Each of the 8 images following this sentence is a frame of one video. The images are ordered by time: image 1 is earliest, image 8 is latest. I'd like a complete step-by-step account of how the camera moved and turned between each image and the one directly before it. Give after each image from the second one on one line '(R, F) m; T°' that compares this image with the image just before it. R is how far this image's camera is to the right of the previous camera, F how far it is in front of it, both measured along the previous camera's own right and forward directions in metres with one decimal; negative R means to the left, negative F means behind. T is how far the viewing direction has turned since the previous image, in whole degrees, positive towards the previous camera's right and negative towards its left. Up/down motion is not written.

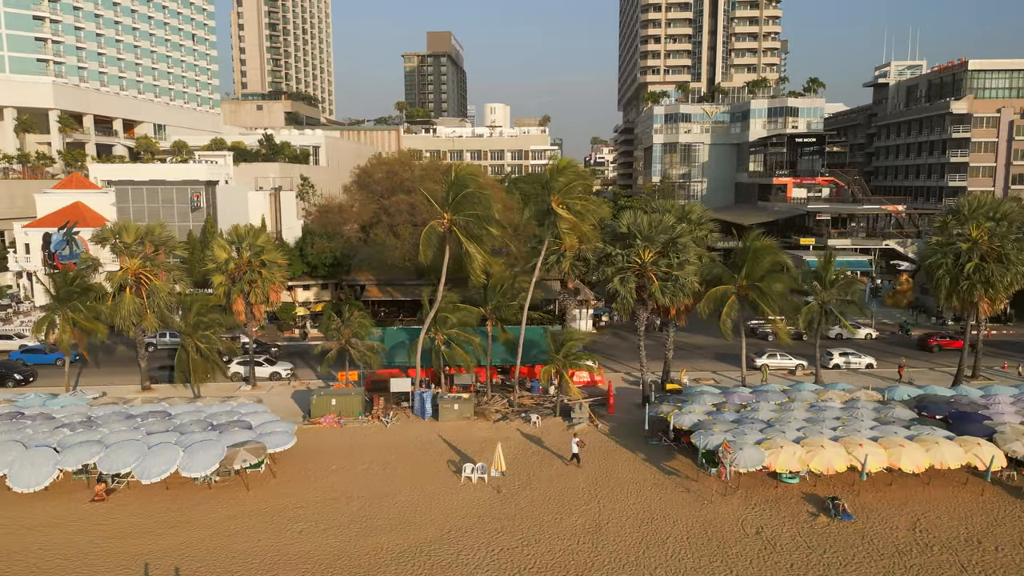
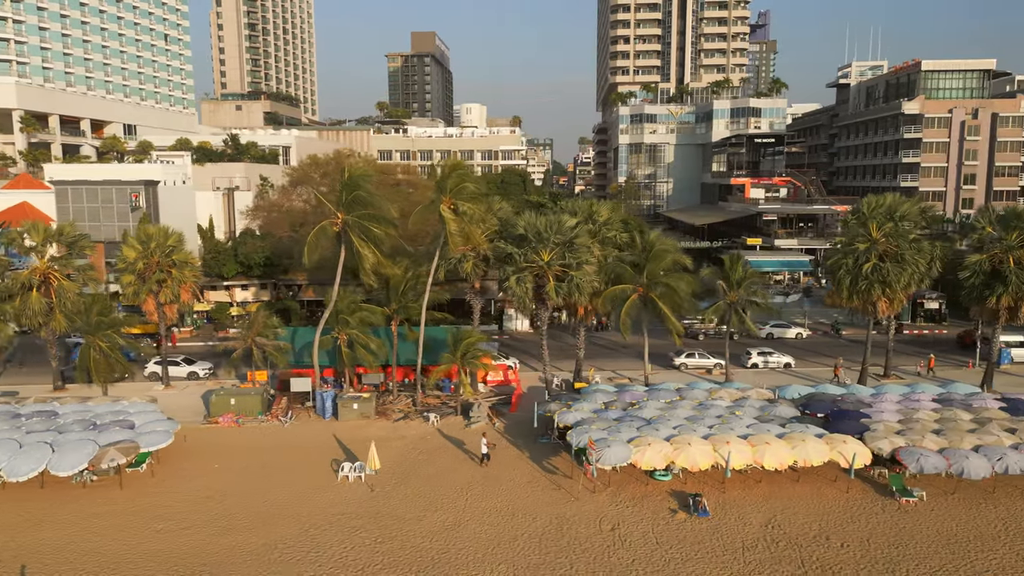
(+3.2, -0.2) m; 0°
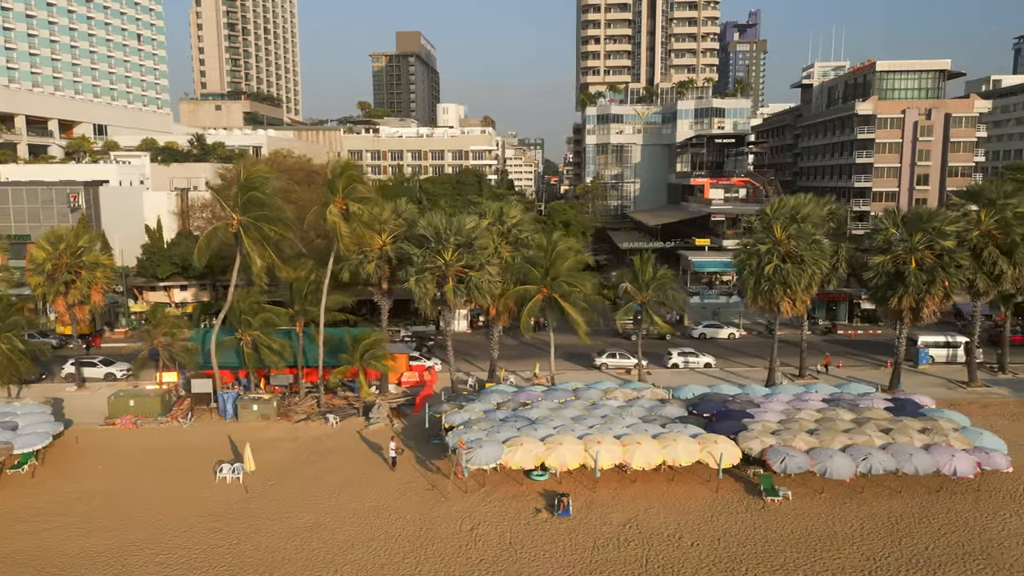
(+3.2, -0.1) m; 0°
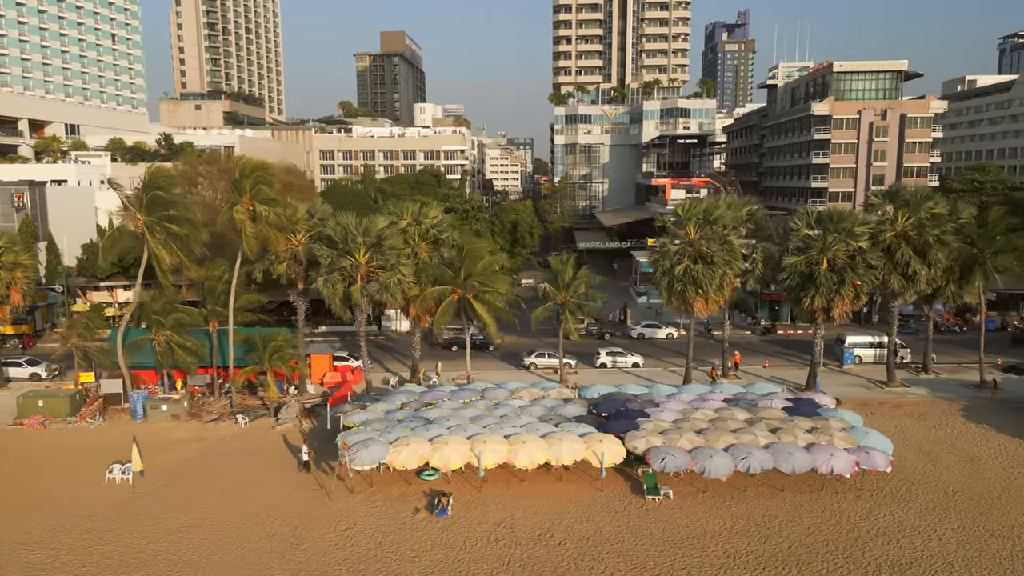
(+2.9, -0.1) m; 0°
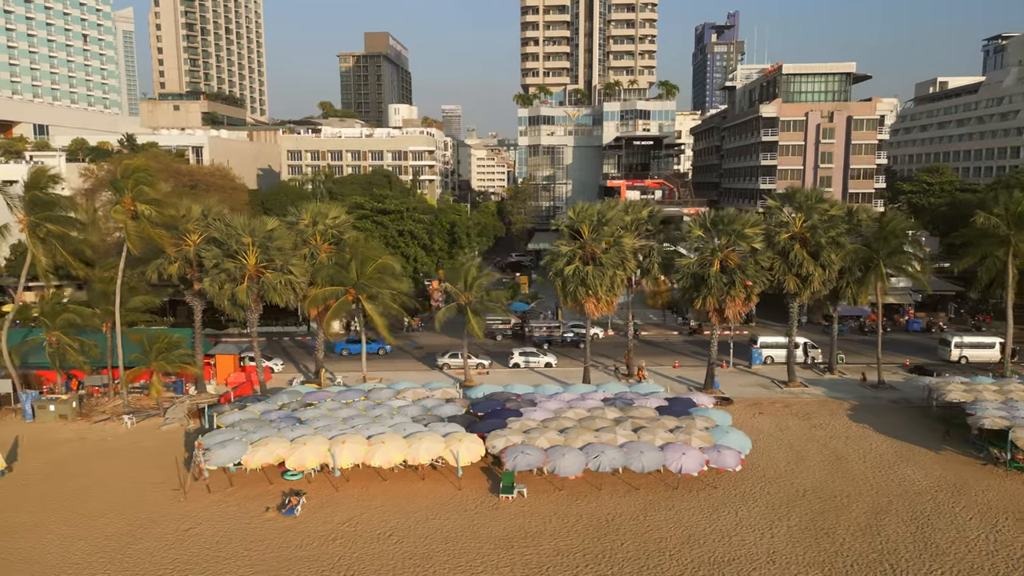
(+3.7, -0.2) m; 0°
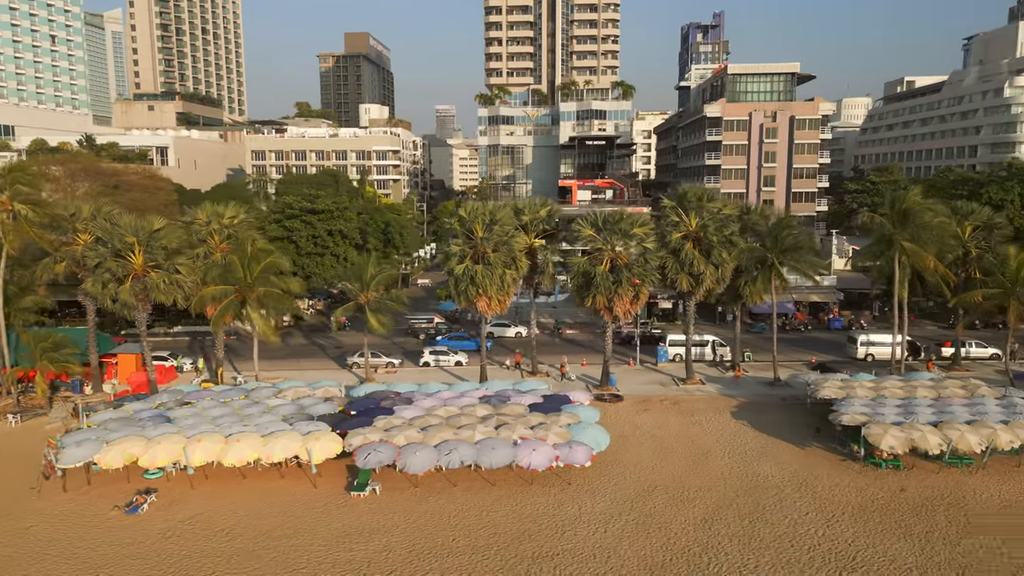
(+3.7, -0.3) m; 0°
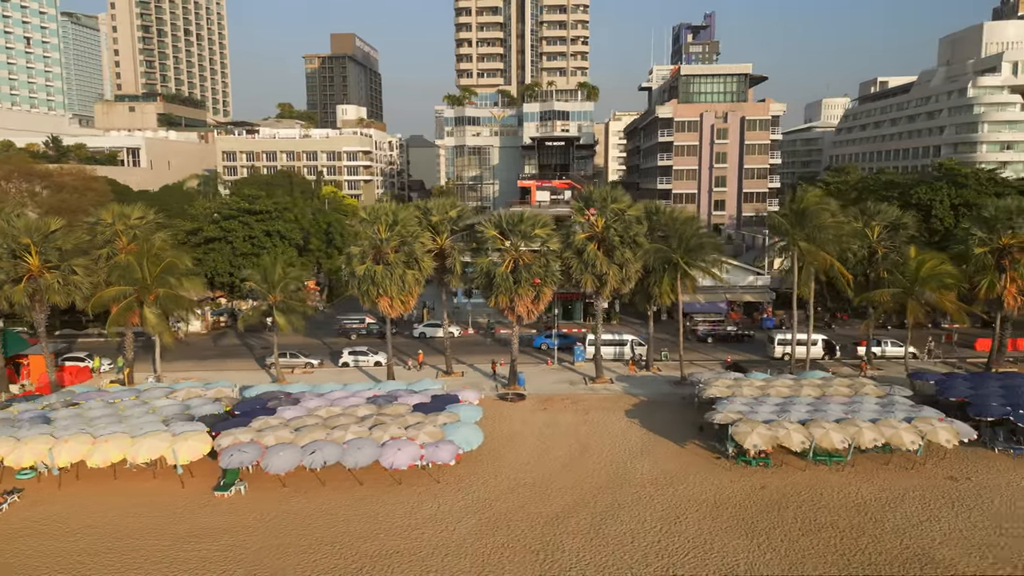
(+3.5, -0.2) m; 0°
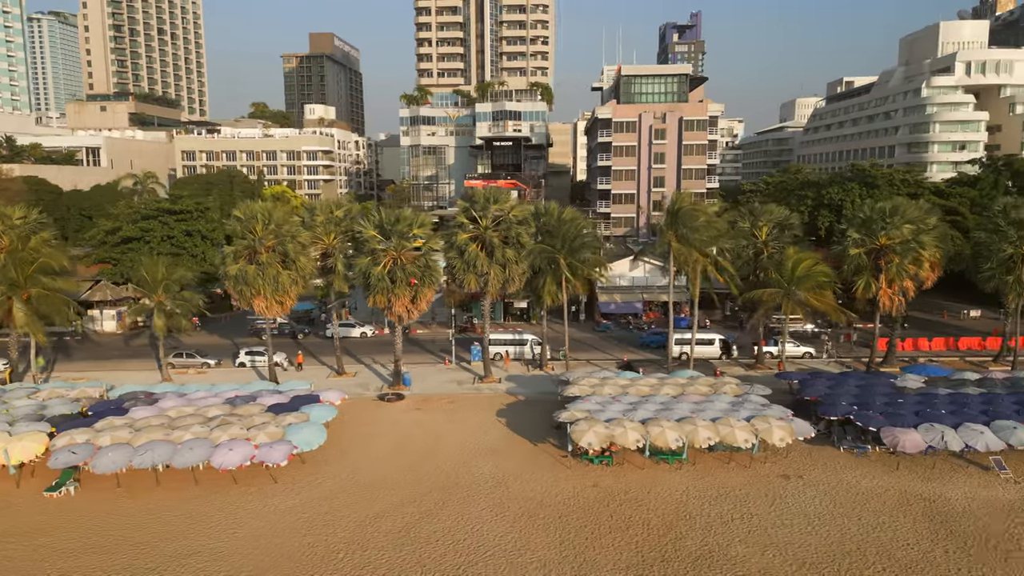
(+4.3, -0.1) m; 0°
